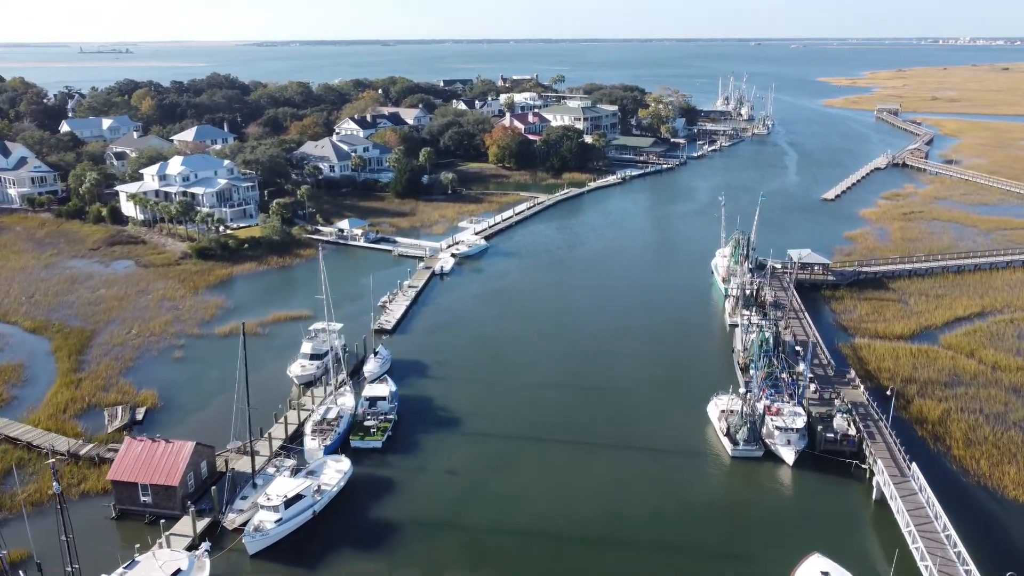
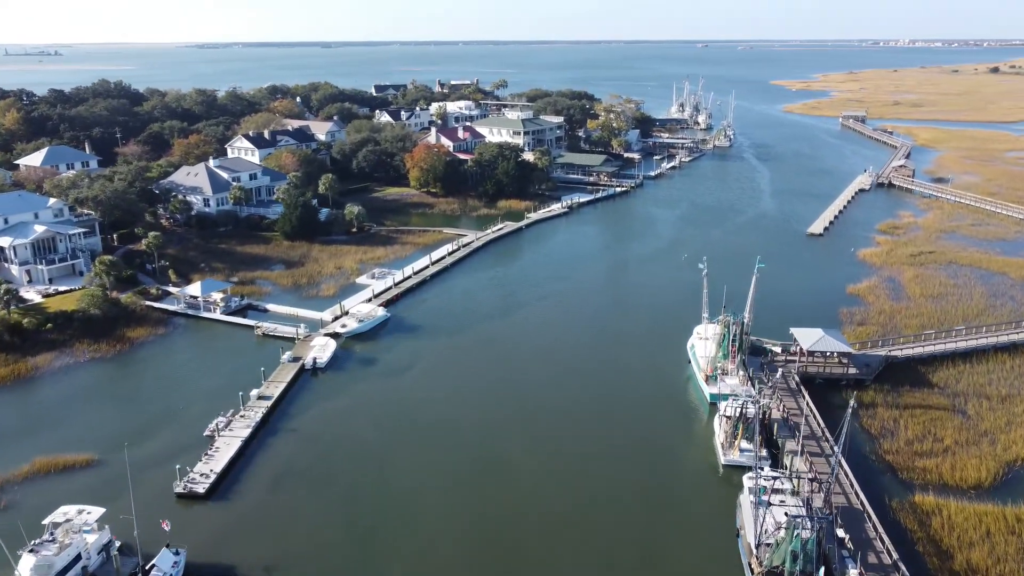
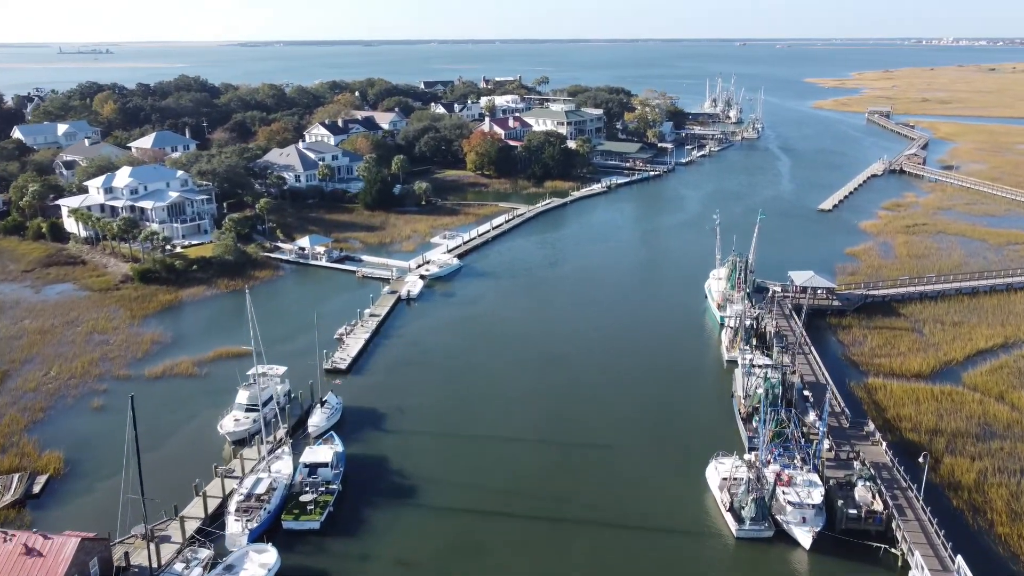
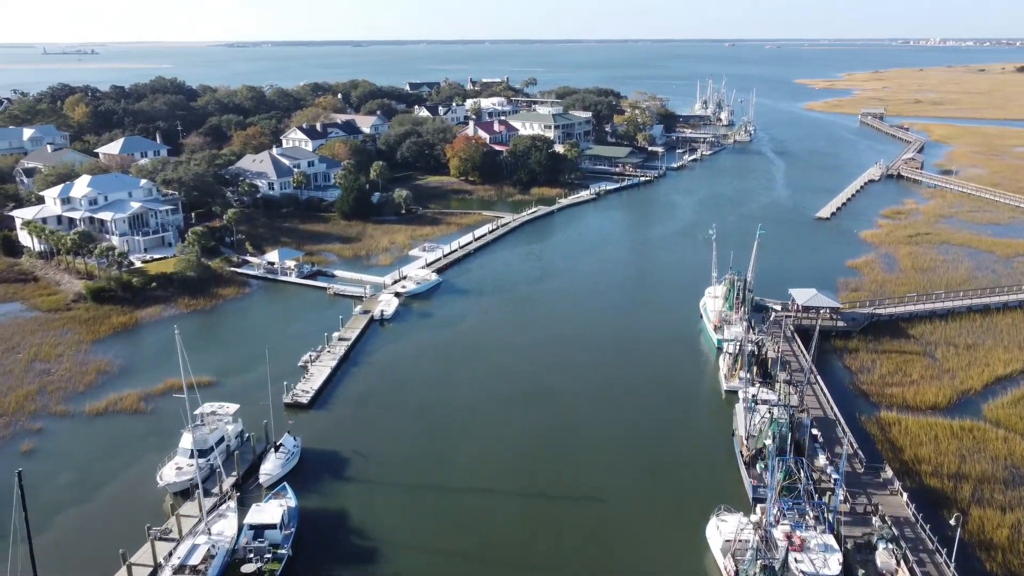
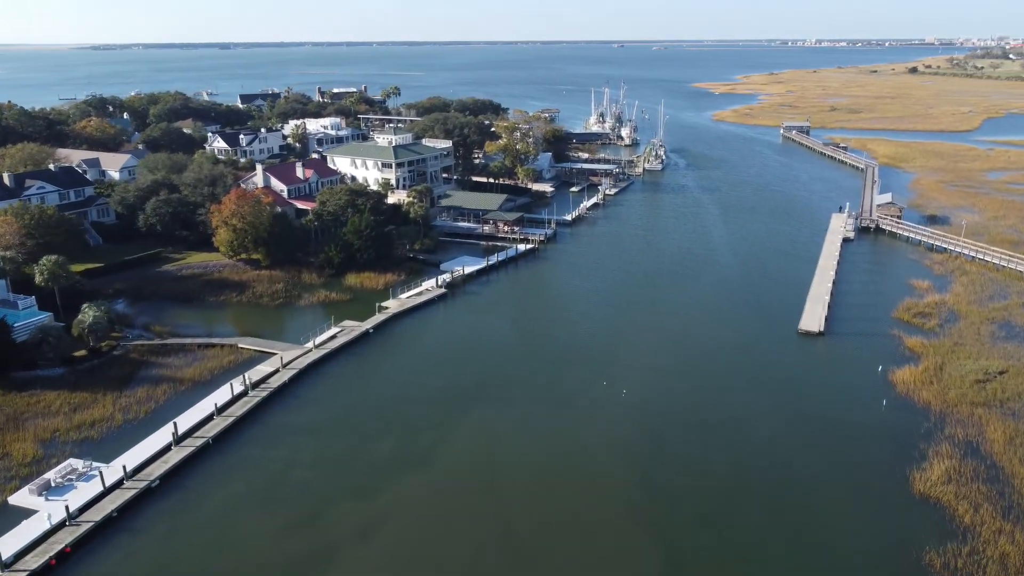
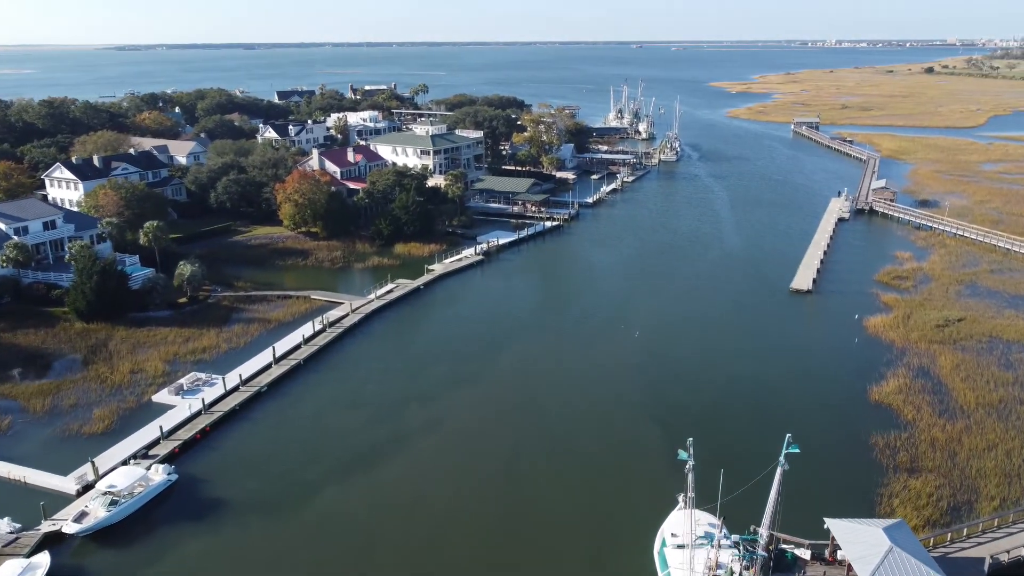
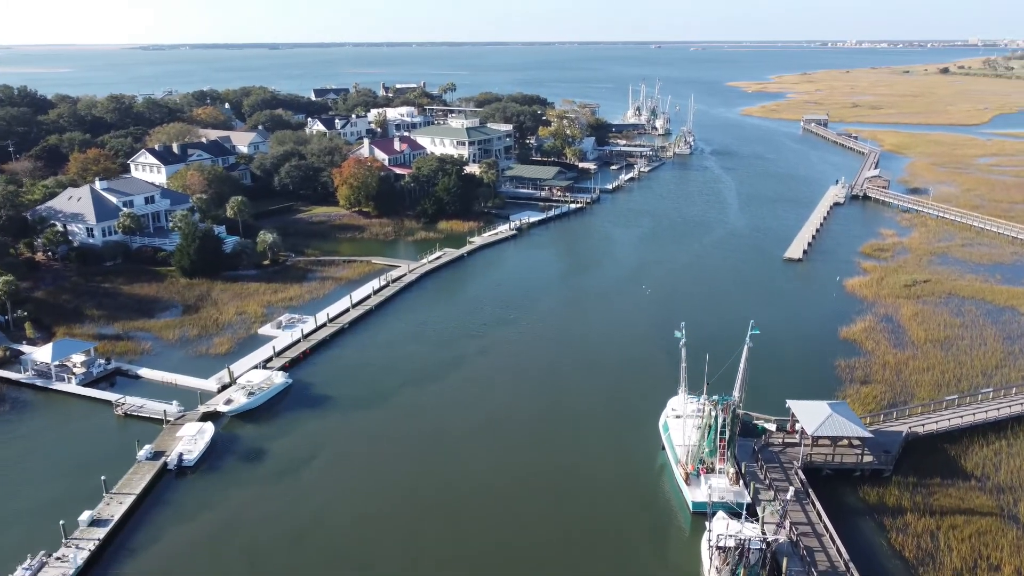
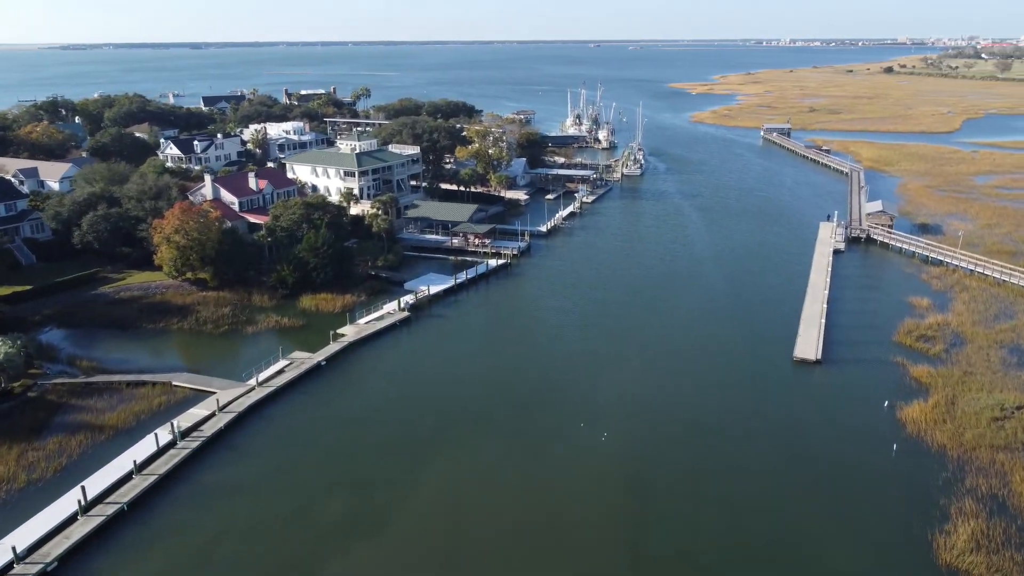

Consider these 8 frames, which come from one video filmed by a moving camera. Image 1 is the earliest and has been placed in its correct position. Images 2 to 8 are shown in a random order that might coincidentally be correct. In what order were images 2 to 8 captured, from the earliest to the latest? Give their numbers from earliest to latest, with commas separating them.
3, 4, 2, 7, 6, 5, 8
